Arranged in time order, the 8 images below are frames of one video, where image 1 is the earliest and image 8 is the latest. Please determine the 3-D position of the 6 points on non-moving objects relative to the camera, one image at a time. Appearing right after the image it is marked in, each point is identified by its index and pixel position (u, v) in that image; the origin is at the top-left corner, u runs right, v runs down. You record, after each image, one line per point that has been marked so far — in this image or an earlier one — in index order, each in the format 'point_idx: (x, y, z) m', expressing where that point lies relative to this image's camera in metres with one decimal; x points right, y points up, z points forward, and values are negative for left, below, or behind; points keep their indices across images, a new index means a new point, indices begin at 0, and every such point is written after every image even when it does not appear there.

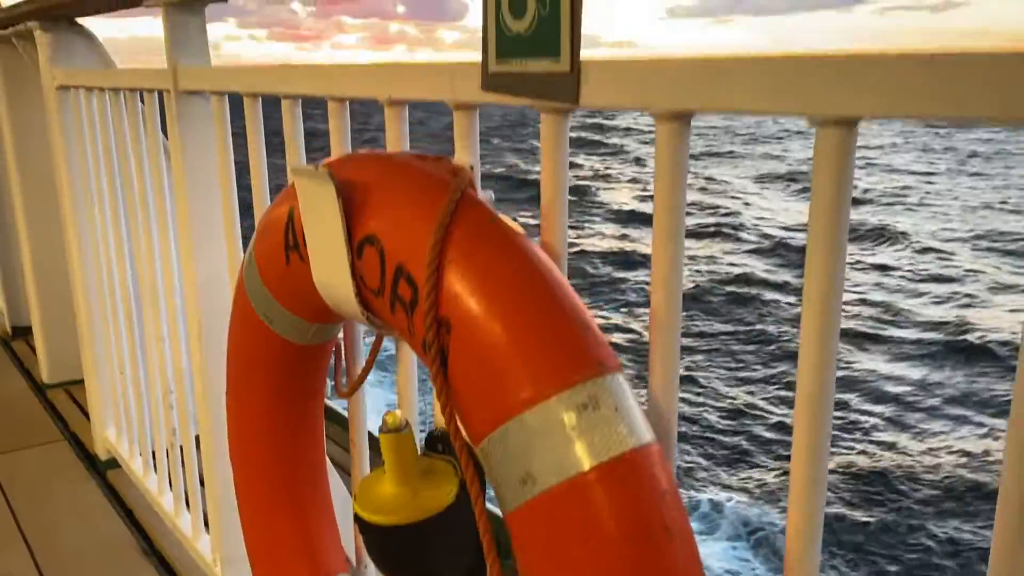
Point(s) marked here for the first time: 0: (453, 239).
0: (-0.1, 0.0, +0.7) m
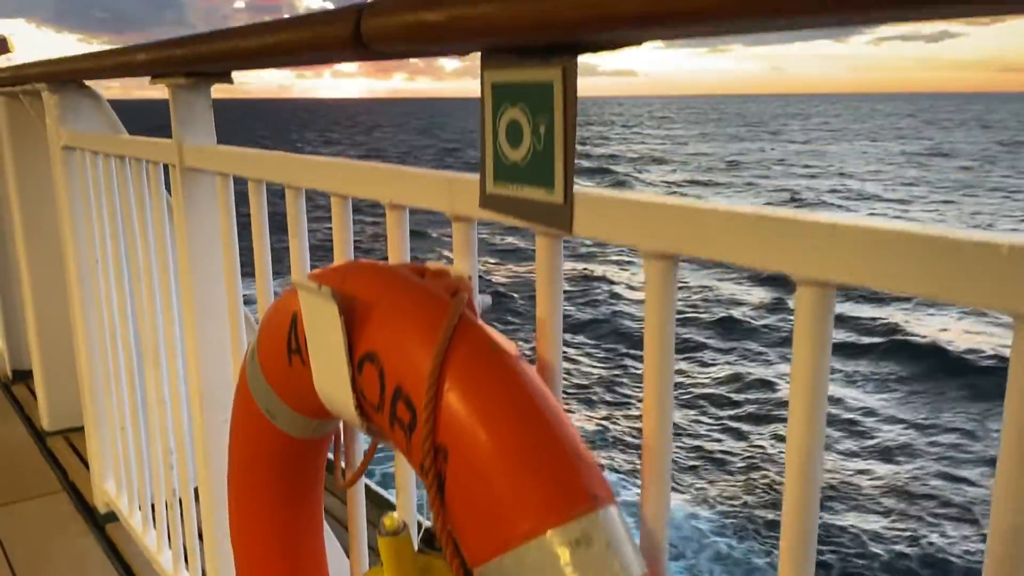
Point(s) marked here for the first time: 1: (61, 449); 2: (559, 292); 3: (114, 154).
0: (-0.1, -0.1, +0.8) m
1: (-1.7, -0.6, +3.2) m
2: (0.0, 0.0, +0.8) m
3: (-1.0, +0.3, +2.0) m
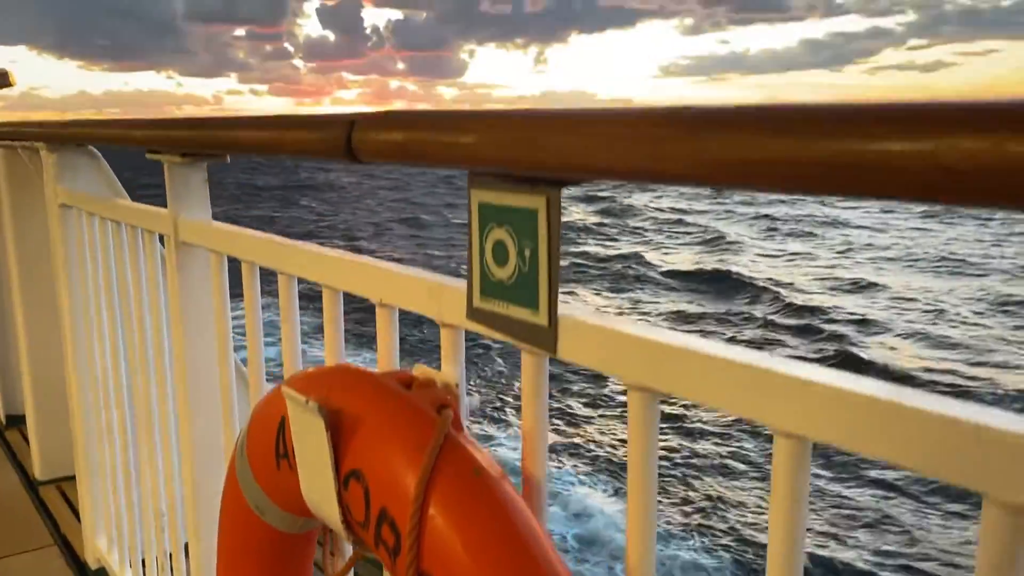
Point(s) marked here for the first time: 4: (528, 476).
0: (-0.1, -0.2, +0.8) m
1: (-1.7, -0.8, +3.2) m
2: (0.0, -0.1, +0.8) m
3: (-1.0, +0.2, +2.0) m
4: (0.0, -0.2, +0.9) m
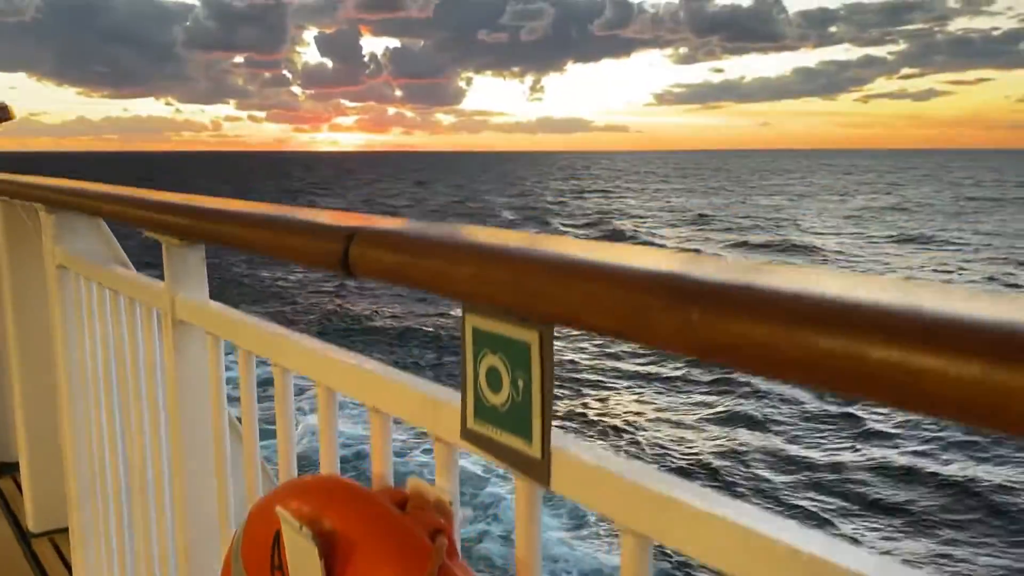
0: (-0.1, -0.3, +0.8) m
1: (-1.8, -1.0, +3.2) m
2: (0.0, -0.3, +0.9) m
3: (-1.0, 0.0, +2.1) m
4: (0.0, -0.3, +0.9) m
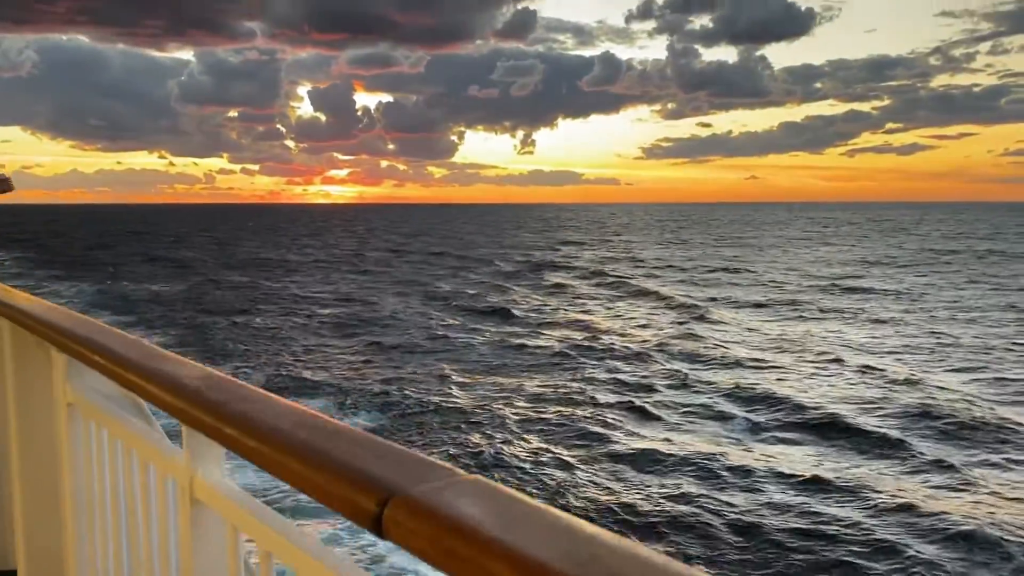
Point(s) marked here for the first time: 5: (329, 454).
0: (0.0, -0.6, +0.8) m
1: (-1.8, -1.5, +3.1) m
2: (+0.1, -0.6, +0.9) m
3: (-1.0, -0.4, +2.1) m
4: (0.0, -0.6, +0.9) m
5: (-0.3, -0.2, +1.2) m
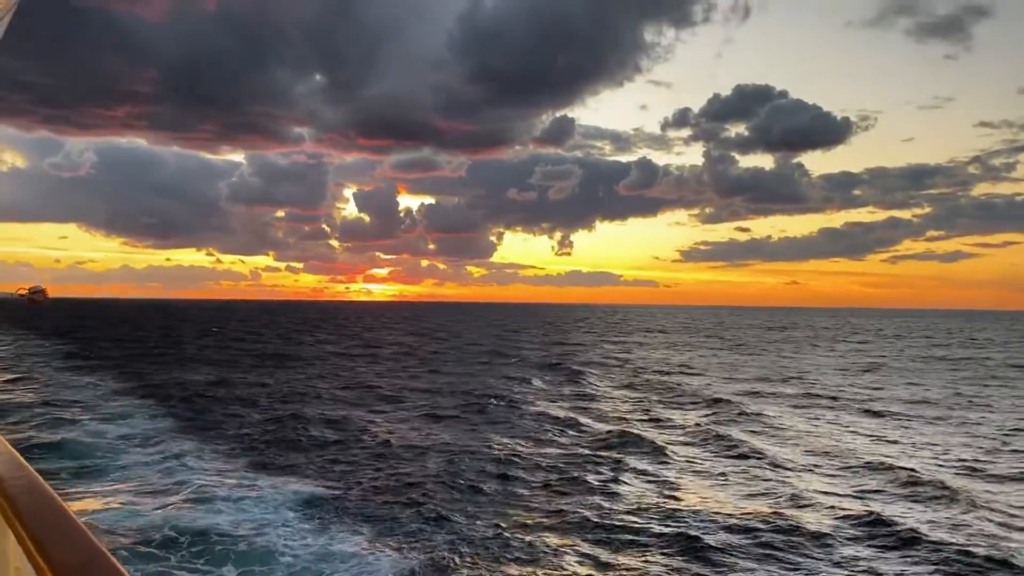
0: (-1.6, -1.0, -0.2) m
1: (-3.3, -2.1, +2.1) m
2: (-1.5, -1.0, -0.1) m
3: (-2.5, -1.0, +1.2) m
4: (-1.5, -1.1, -0.1) m
5: (-1.8, -0.7, +0.3) m
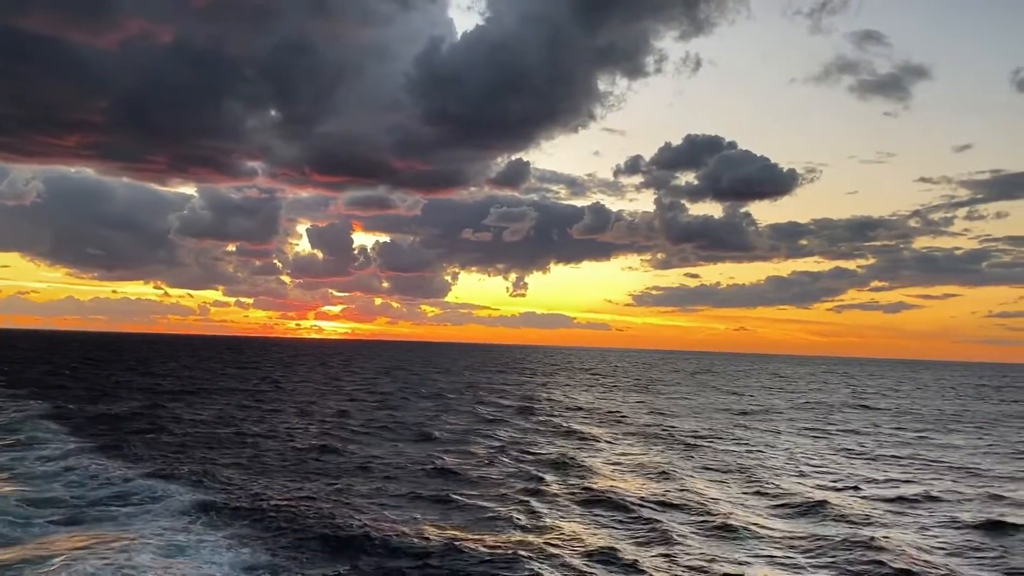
0: (-4.9, -1.5, -0.6) m
1: (-6.7, -2.7, +1.6) m
2: (-4.8, -1.5, -0.5) m
3: (-5.8, -1.5, +0.7) m
4: (-4.8, -1.6, -0.5) m
5: (-5.1, -1.2, -0.1) m
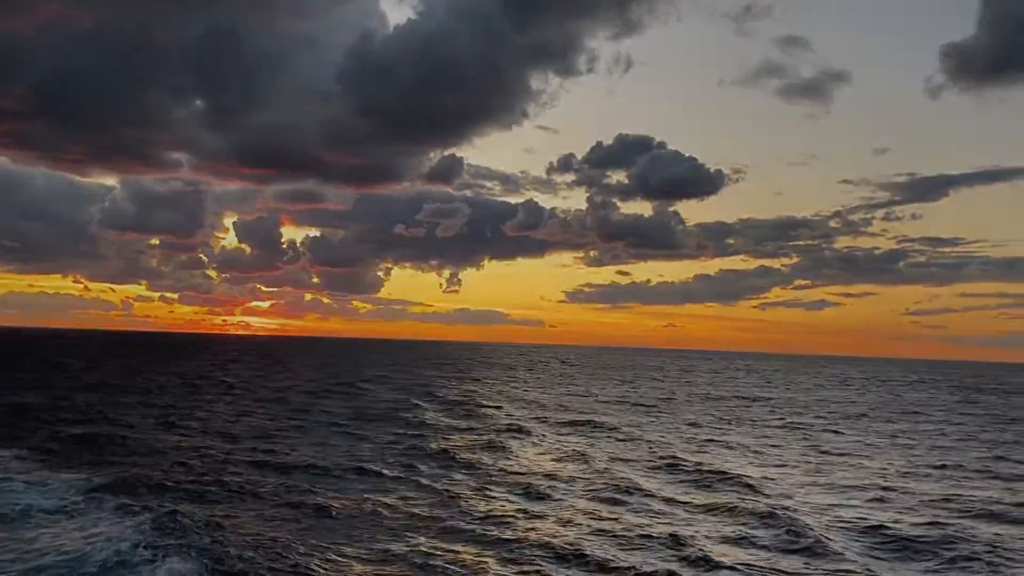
0: (-6.7, -1.8, -1.1) m
1: (-8.6, -2.9, +0.9) m
2: (-6.6, -1.8, -1.0) m
3: (-7.7, -1.8, +0.2) m
4: (-6.6, -1.8, -1.0) m
5: (-6.9, -1.5, -0.6) m
